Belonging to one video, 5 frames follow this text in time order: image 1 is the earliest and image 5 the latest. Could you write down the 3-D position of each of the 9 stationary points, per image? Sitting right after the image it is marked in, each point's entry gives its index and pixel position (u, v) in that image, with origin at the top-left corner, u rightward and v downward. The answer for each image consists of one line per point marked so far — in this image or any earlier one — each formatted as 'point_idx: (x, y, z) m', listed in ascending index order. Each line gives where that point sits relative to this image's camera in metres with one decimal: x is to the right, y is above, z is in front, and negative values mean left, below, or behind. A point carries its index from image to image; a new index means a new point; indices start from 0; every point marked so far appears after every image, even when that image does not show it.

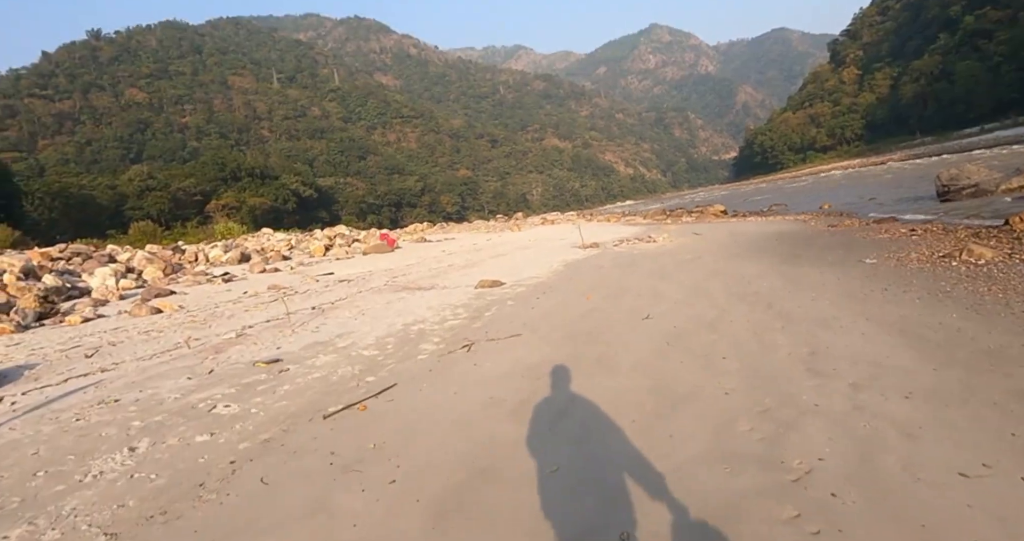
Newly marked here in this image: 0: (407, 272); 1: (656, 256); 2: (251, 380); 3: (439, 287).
0: (-2.5, 0.0, +13.0) m
1: (+3.3, +0.3, +11.4) m
2: (-2.8, -1.2, +5.6) m
3: (-1.3, -0.3, +10.2) m
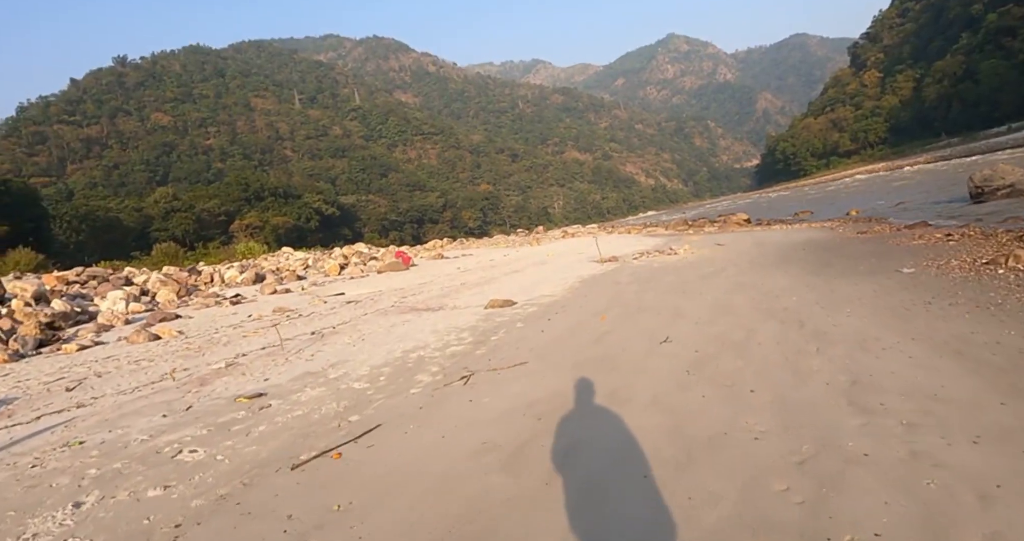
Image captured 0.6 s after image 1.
0: (-2.2, -0.5, +12.6) m
1: (+3.5, 0.0, +10.7) m
2: (-2.8, -1.5, +5.1) m
3: (-1.1, -0.7, +9.7) m
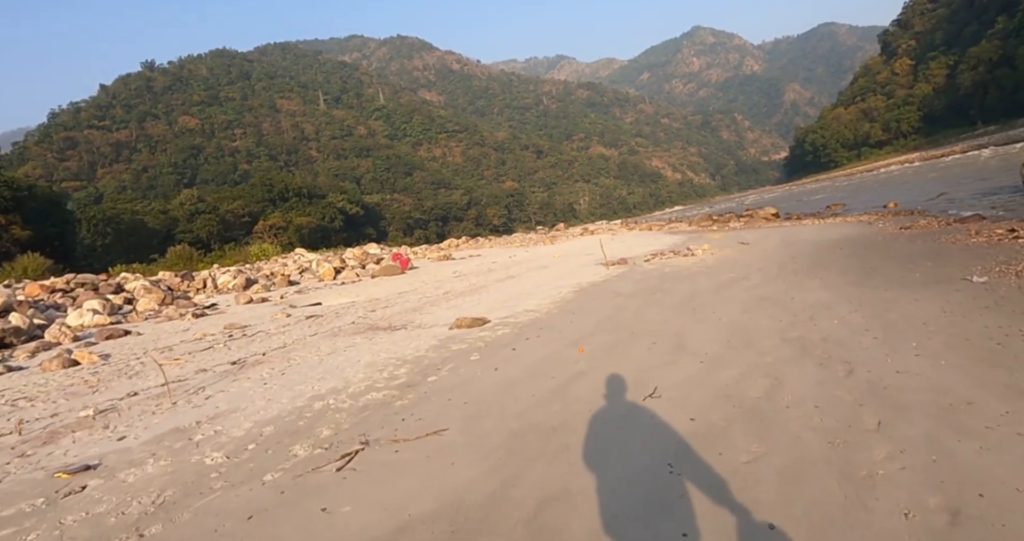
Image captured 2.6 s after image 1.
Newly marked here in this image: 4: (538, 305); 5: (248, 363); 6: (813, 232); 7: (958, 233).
0: (-2.6, -0.6, +11.0) m
1: (+3.0, -0.1, +8.9) m
2: (-3.5, -1.7, +3.6) m
3: (-1.6, -0.9, +8.1) m
4: (+0.4, -0.6, +8.3) m
5: (-3.7, -1.3, +7.2) m
6: (+8.0, +1.0, +13.6) m
7: (+8.5, +0.7, +9.8) m
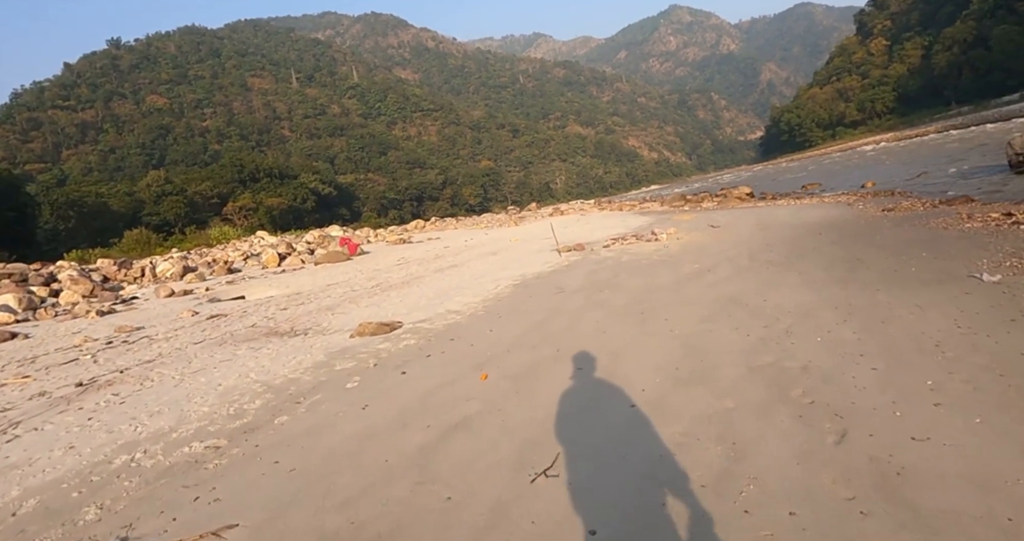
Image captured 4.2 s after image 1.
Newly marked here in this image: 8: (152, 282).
0: (-3.7, -0.5, +9.6) m
1: (+2.0, 0.0, +7.7) m
2: (-4.3, -1.8, +2.2) m
3: (-2.6, -0.8, +6.8) m
4: (-0.7, -0.4, +7.0) m
5: (-4.6, -1.2, +5.8) m
6: (+6.7, +1.4, +12.6) m
7: (+7.4, +0.9, +8.8) m
8: (-13.0, -0.5, +18.3) m
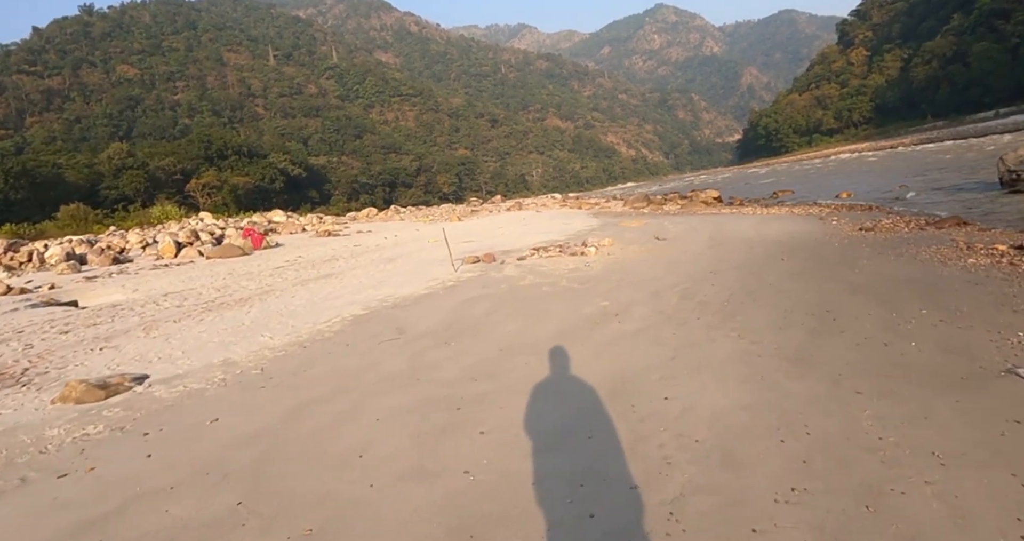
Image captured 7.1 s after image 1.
0: (-5.4, -0.5, +7.4) m
1: (+0.4, -0.3, +5.7) m
2: (-5.8, -2.0, 0.0) m
3: (-4.2, -1.0, +4.6) m
4: (-2.2, -0.7, +4.9) m
5: (-6.2, -1.3, +3.6) m
6: (+5.0, +0.9, +10.8) m
7: (+5.8, +0.4, +7.0) m
8: (-15.1, 0.0, +15.7) m
